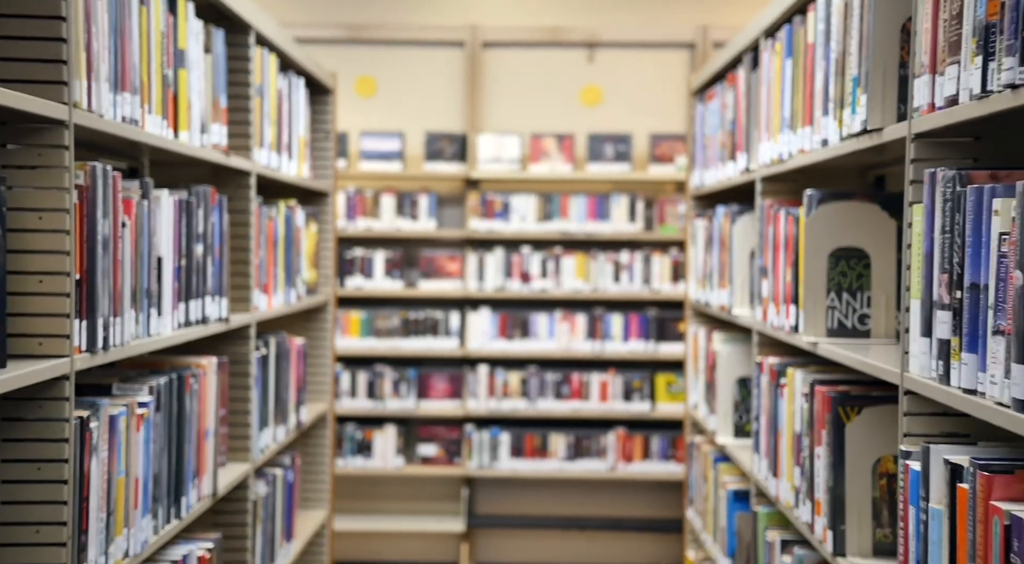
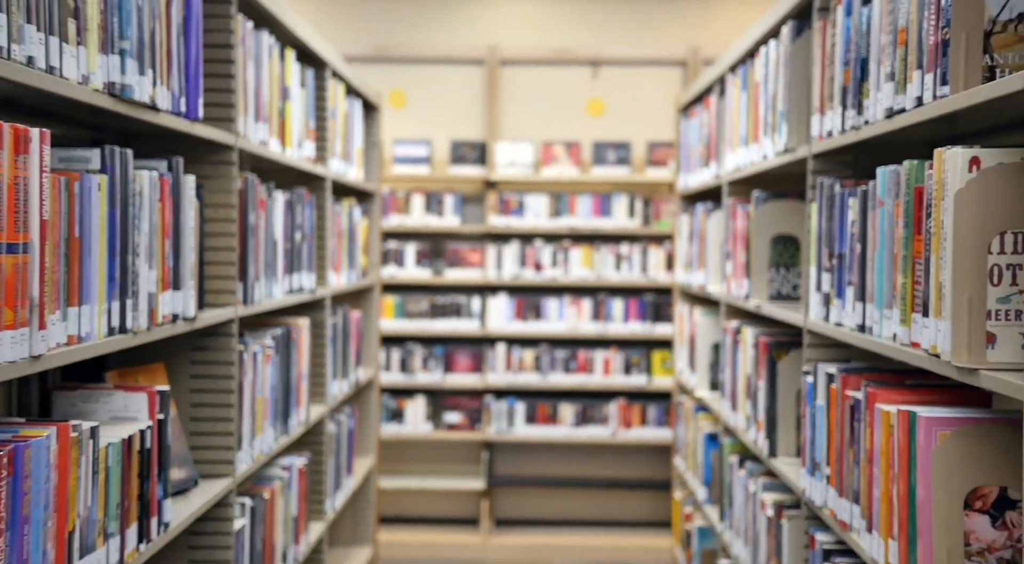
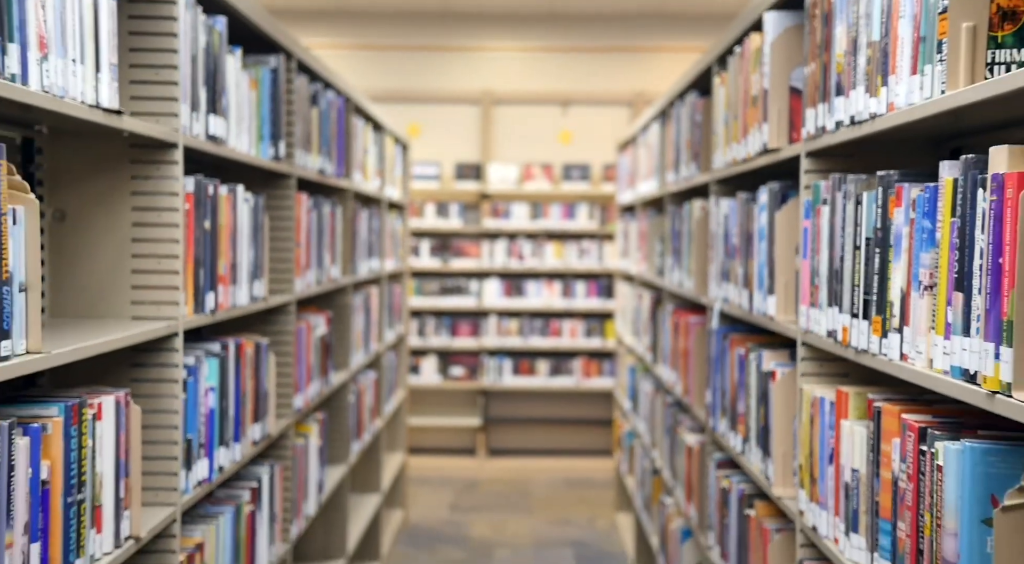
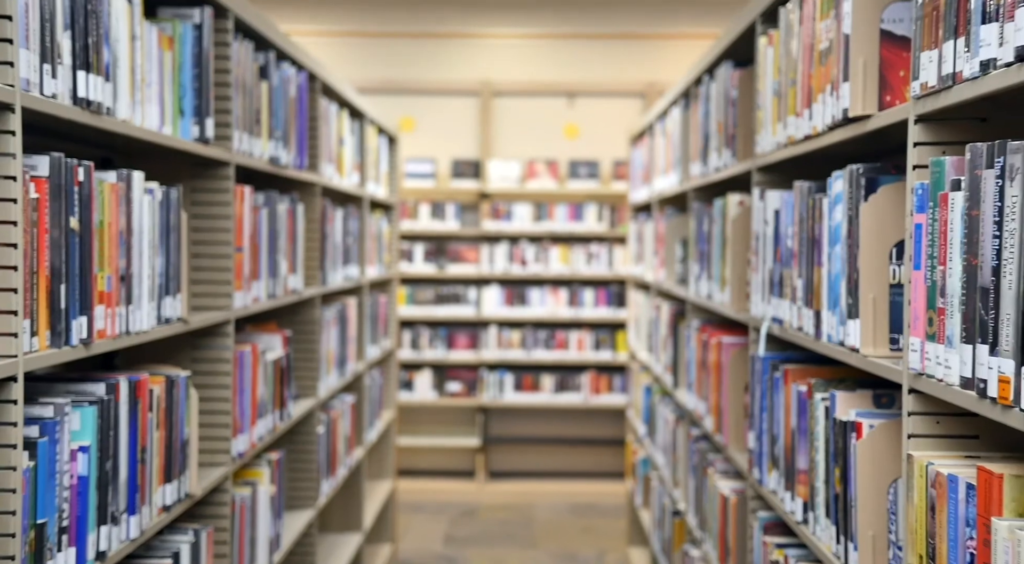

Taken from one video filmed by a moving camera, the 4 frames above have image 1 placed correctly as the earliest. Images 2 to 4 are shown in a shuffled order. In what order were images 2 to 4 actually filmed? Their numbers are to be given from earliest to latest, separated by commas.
2, 4, 3
